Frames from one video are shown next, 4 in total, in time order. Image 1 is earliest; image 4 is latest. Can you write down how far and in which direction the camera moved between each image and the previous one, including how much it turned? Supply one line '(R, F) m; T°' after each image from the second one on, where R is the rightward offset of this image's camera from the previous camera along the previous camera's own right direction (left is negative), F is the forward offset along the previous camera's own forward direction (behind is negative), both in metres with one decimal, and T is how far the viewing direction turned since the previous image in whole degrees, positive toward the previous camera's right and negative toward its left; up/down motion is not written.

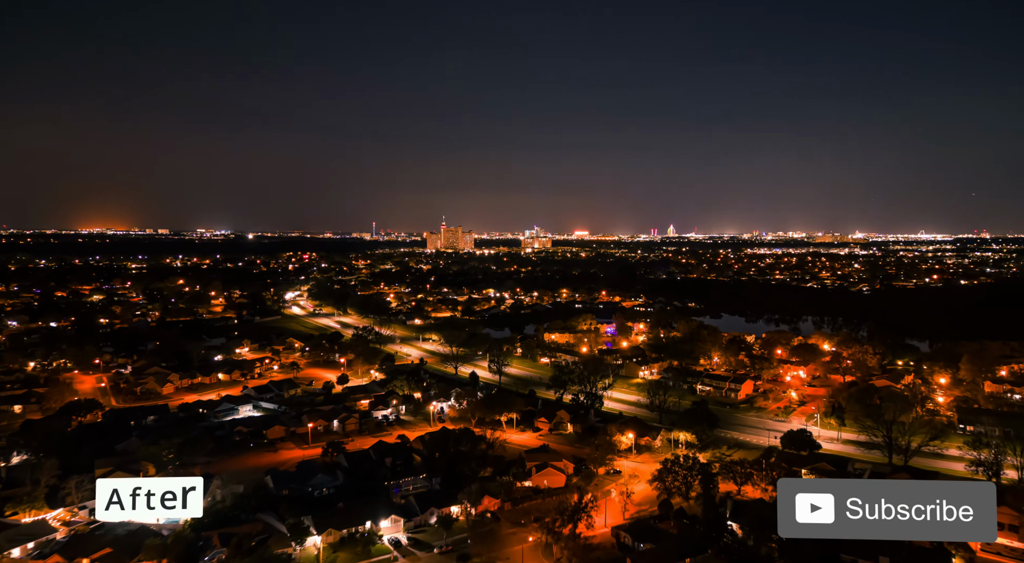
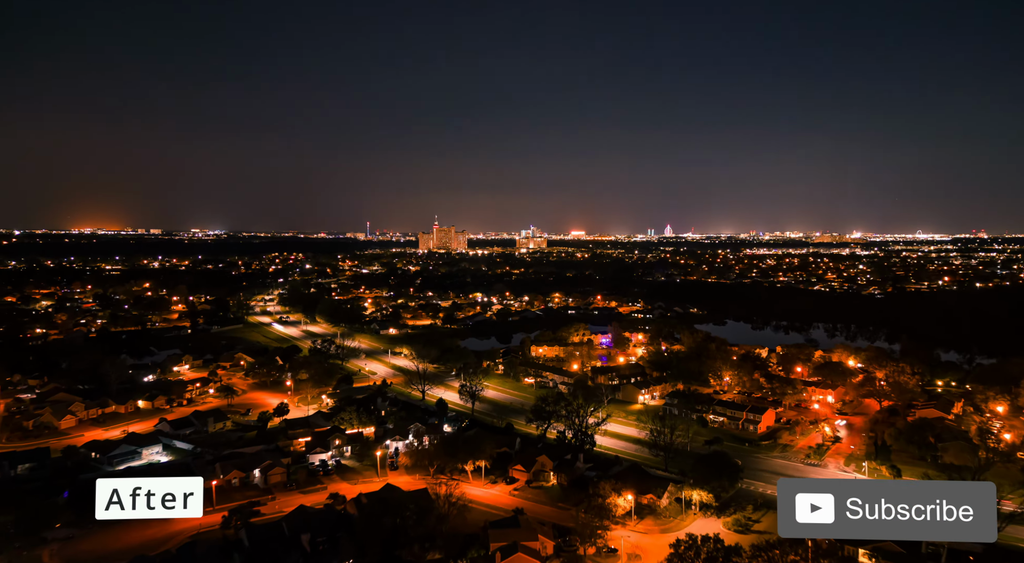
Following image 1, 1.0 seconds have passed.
(+0.6, +3.5) m; 0°
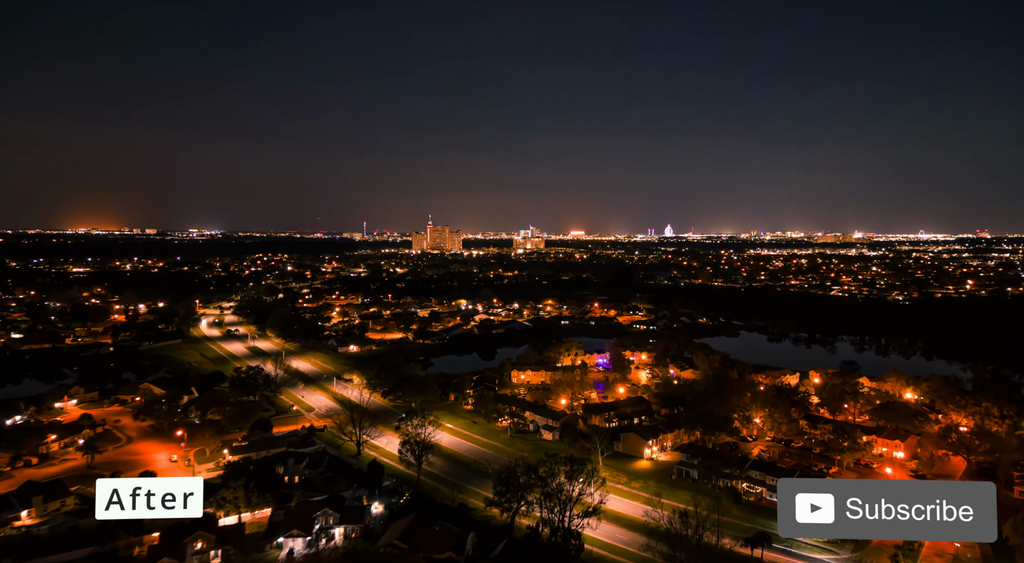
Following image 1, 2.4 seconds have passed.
(+0.8, +4.9) m; 0°
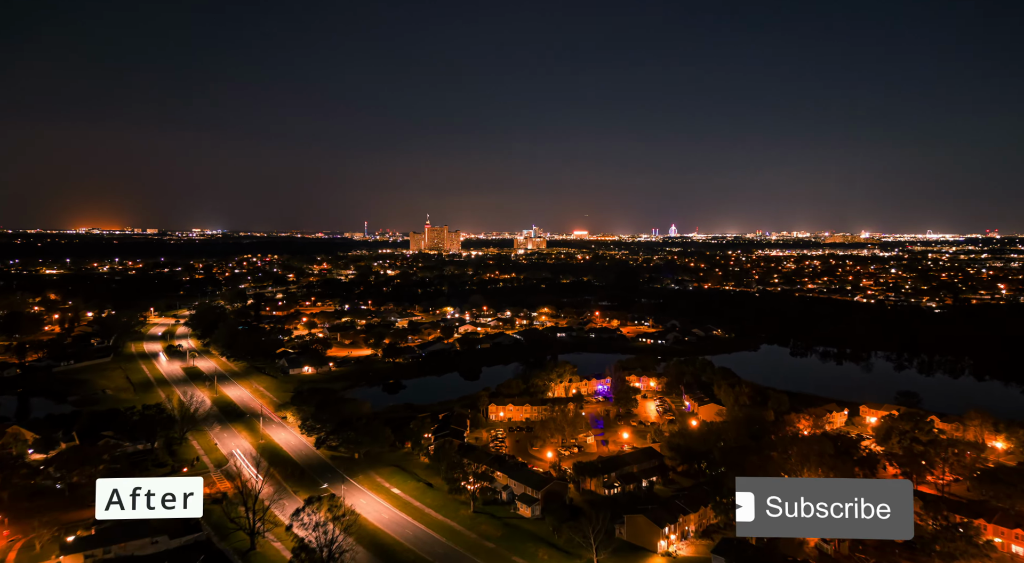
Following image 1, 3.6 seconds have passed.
(+0.7, +4.5) m; 0°
